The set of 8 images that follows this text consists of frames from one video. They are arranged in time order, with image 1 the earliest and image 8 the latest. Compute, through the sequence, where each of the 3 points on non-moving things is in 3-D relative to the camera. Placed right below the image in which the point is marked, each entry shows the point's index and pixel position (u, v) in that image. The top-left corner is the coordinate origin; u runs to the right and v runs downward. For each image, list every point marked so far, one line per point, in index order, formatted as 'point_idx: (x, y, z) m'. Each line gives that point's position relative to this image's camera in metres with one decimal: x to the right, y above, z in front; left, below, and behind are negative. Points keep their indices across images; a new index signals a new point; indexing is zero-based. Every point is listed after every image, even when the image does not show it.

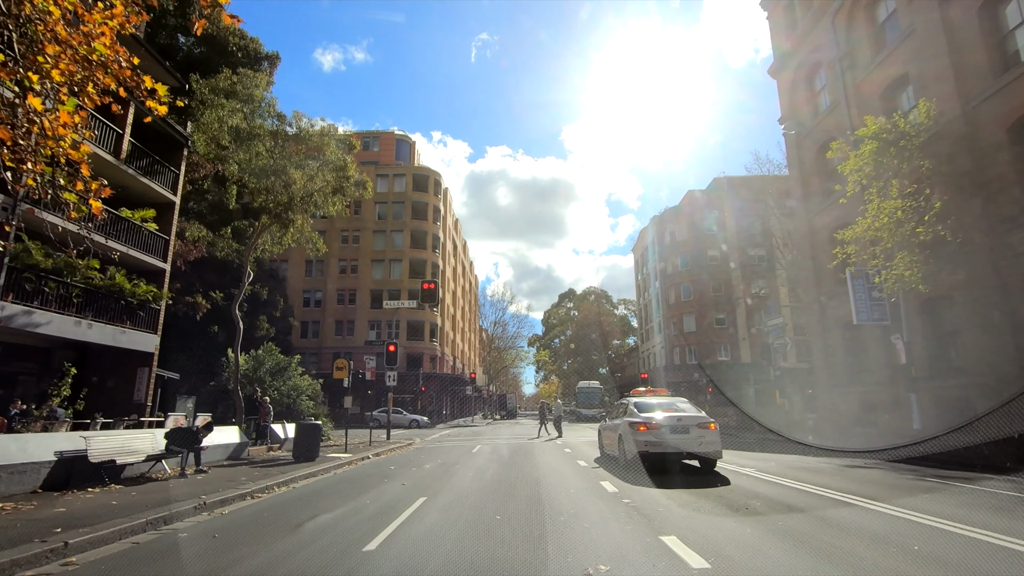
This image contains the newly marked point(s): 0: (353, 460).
0: (-3.9, -4.3, +14.3) m
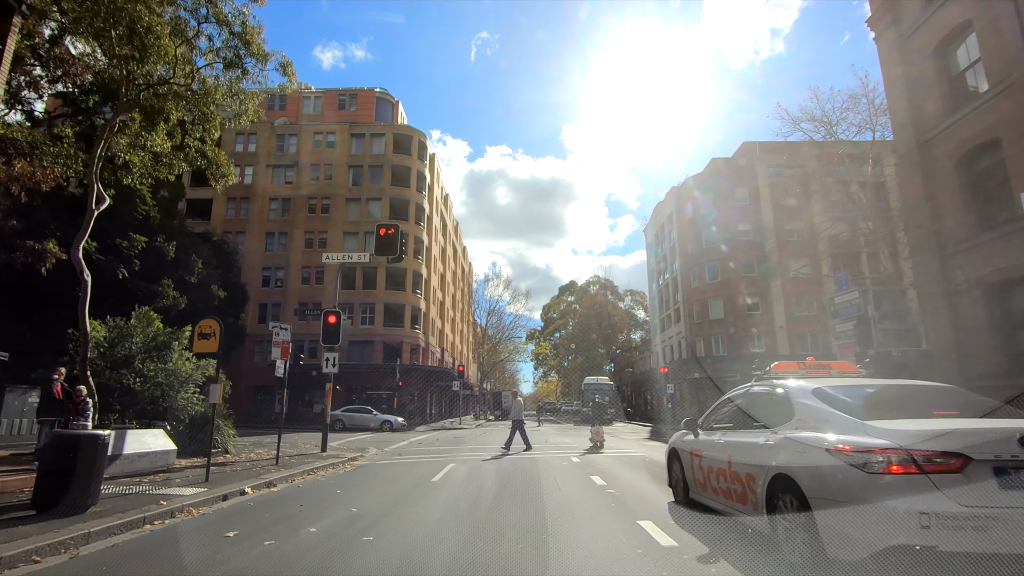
0: (-4.1, -2.8, +7.5) m
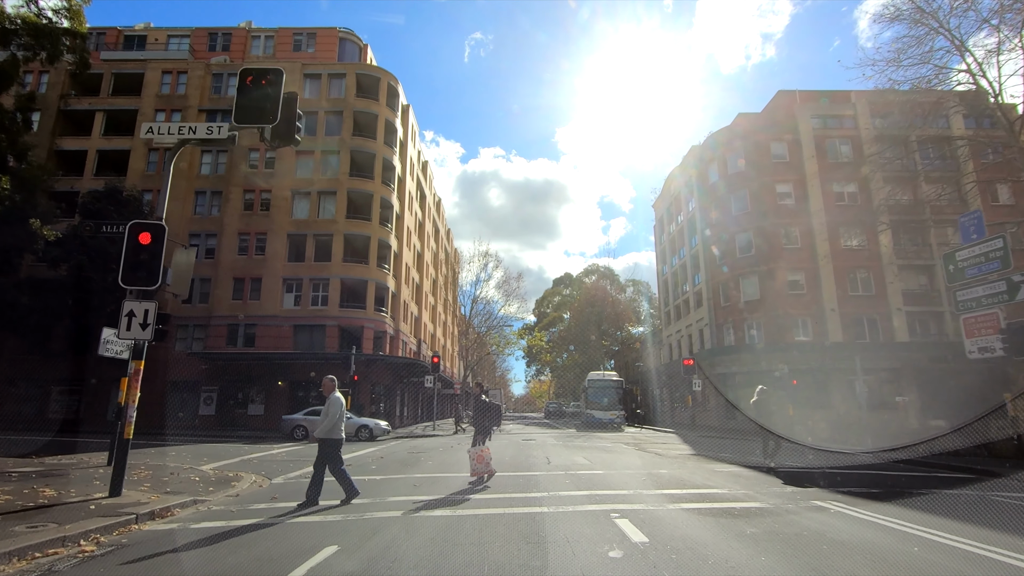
0: (-4.3, -1.3, +0.2) m
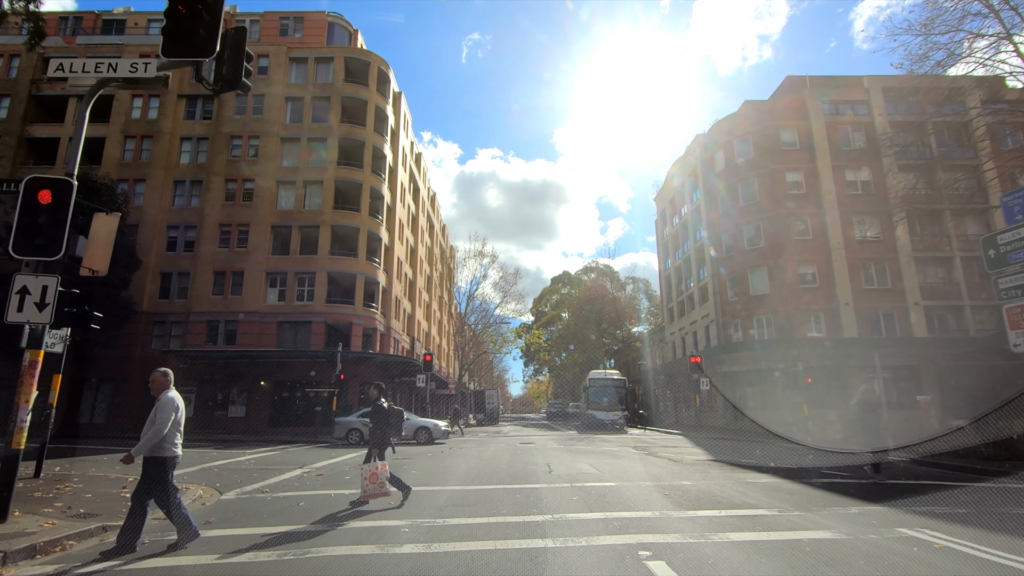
0: (-4.3, -0.9, -1.5) m
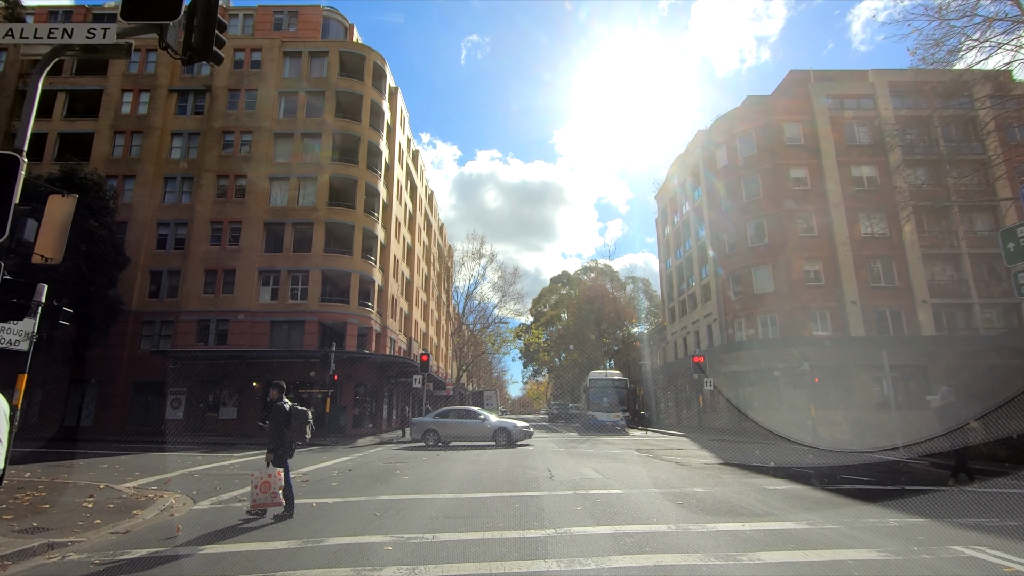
0: (-4.4, -0.8, -2.2) m
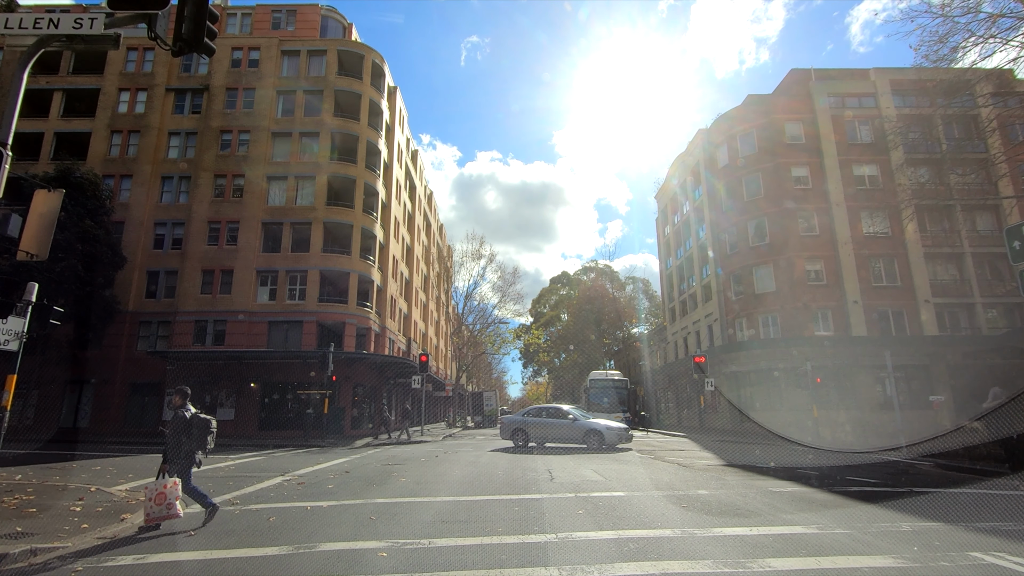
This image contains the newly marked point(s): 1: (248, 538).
0: (-4.4, -0.8, -2.3) m
1: (-2.7, -2.6, +6.0) m
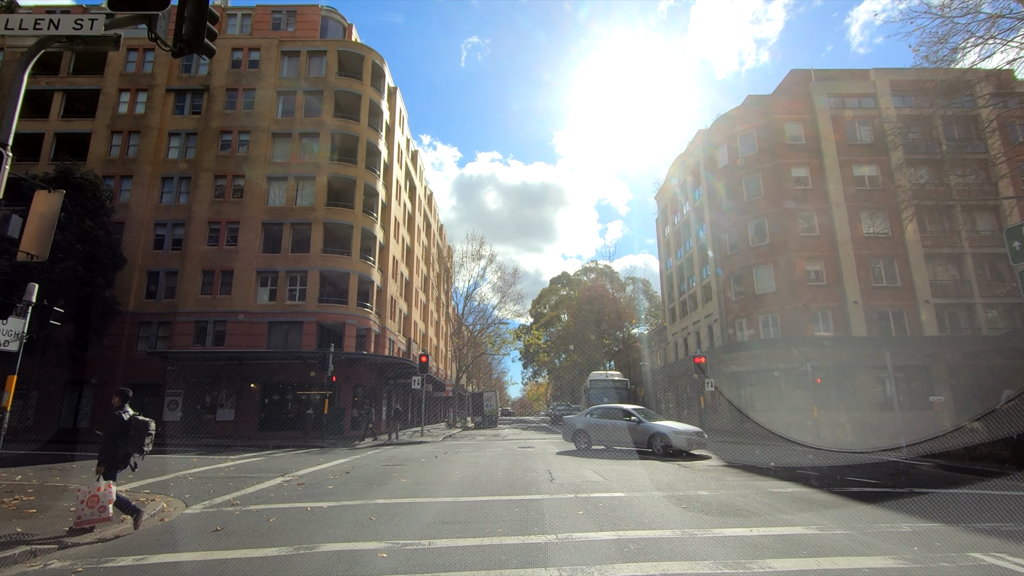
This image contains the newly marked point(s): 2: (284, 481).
0: (-4.4, -0.8, -2.3) m
1: (-2.7, -2.6, +6.0) m
2: (-4.2, -3.5, +10.7) m
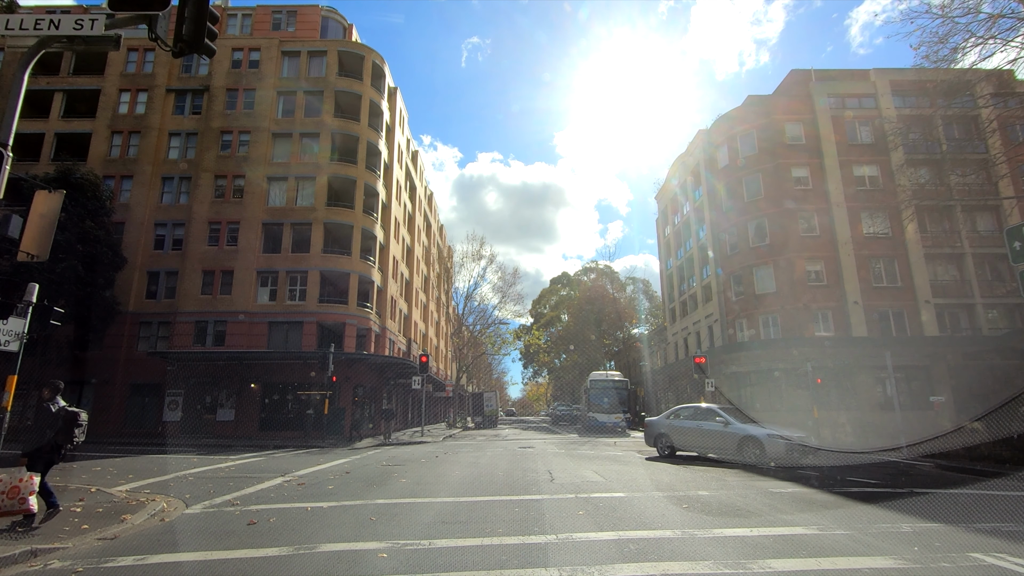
0: (-4.4, -0.8, -2.3) m
1: (-2.7, -2.6, +6.0) m
2: (-4.2, -3.5, +10.7) m
